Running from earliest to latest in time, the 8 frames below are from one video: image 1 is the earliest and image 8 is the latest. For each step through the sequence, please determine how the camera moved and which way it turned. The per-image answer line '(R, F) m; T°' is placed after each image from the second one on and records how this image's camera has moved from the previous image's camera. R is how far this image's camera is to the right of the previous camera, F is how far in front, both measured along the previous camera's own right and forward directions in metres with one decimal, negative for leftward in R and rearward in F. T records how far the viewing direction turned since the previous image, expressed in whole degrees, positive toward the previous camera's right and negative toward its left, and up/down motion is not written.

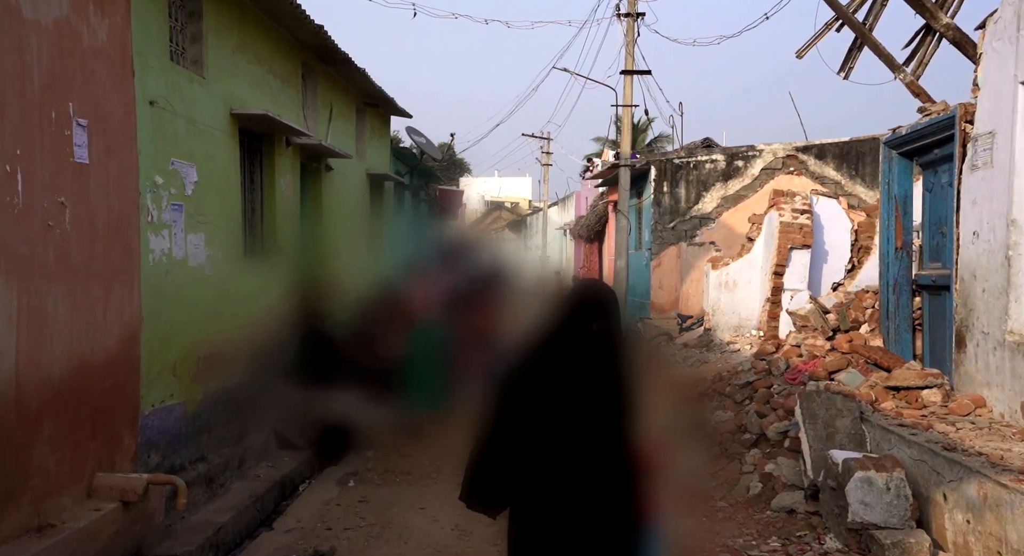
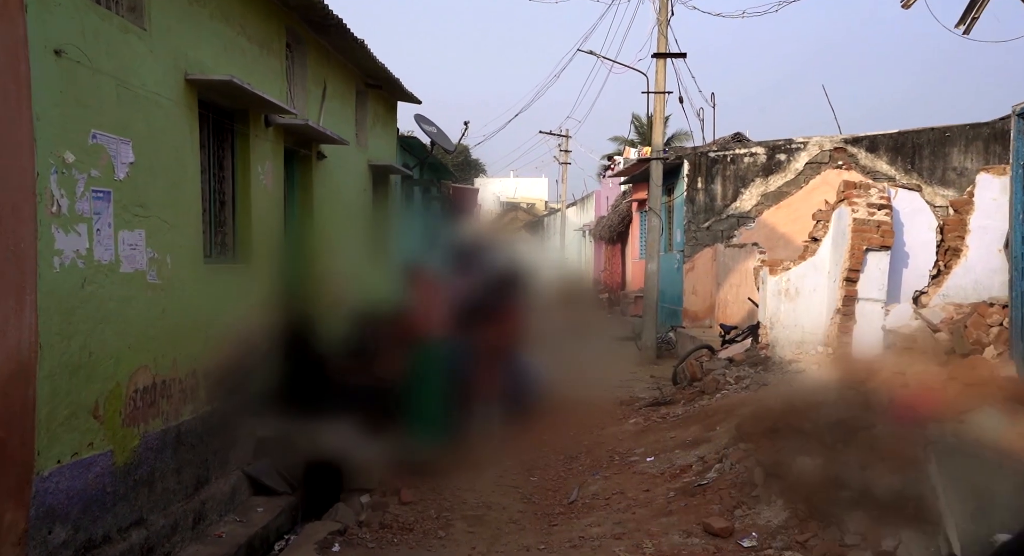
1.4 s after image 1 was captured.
(-0.1, +1.9) m; -1°
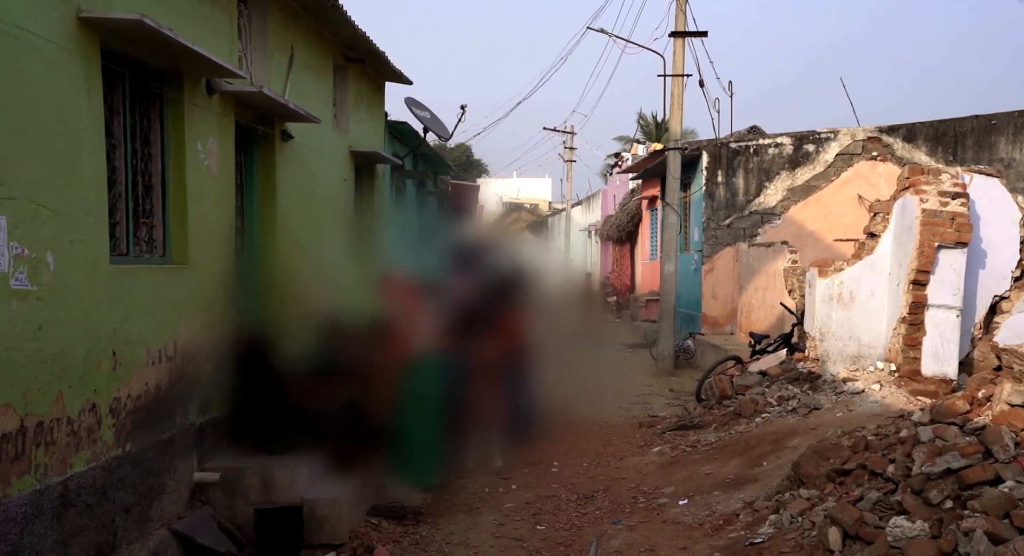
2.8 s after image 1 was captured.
(0.0, +1.7) m; 0°
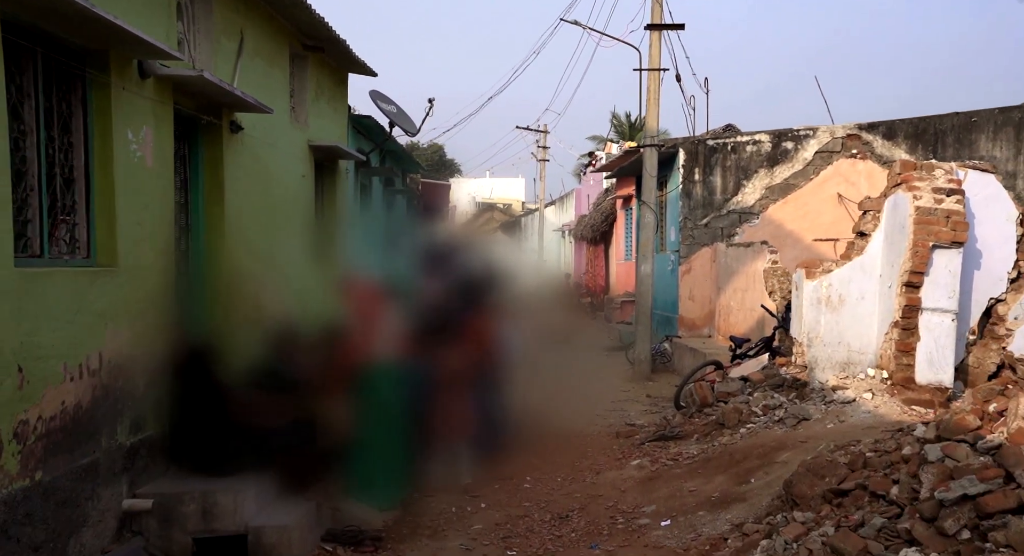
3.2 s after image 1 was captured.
(0.0, +0.6) m; +1°
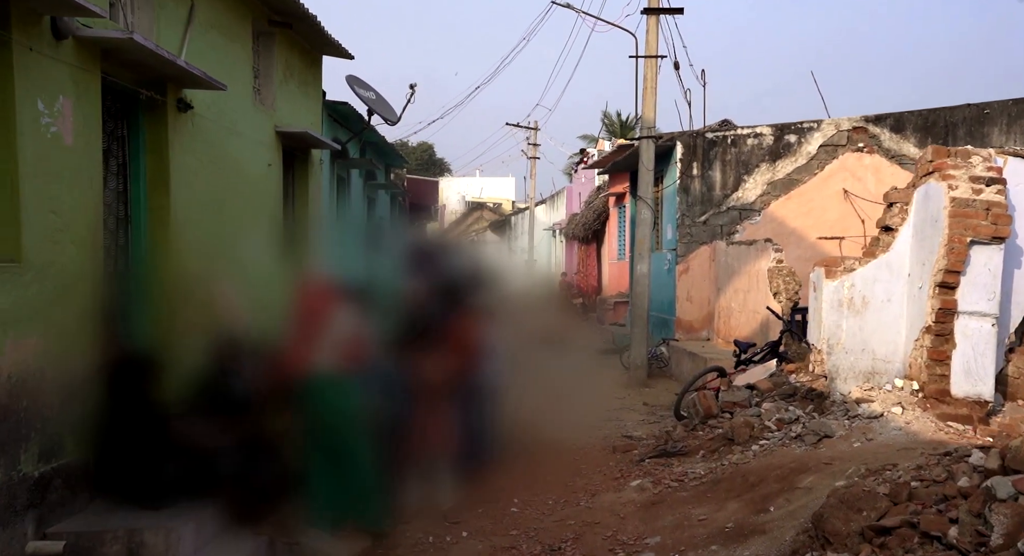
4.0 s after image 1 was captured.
(0.0, +0.9) m; +1°
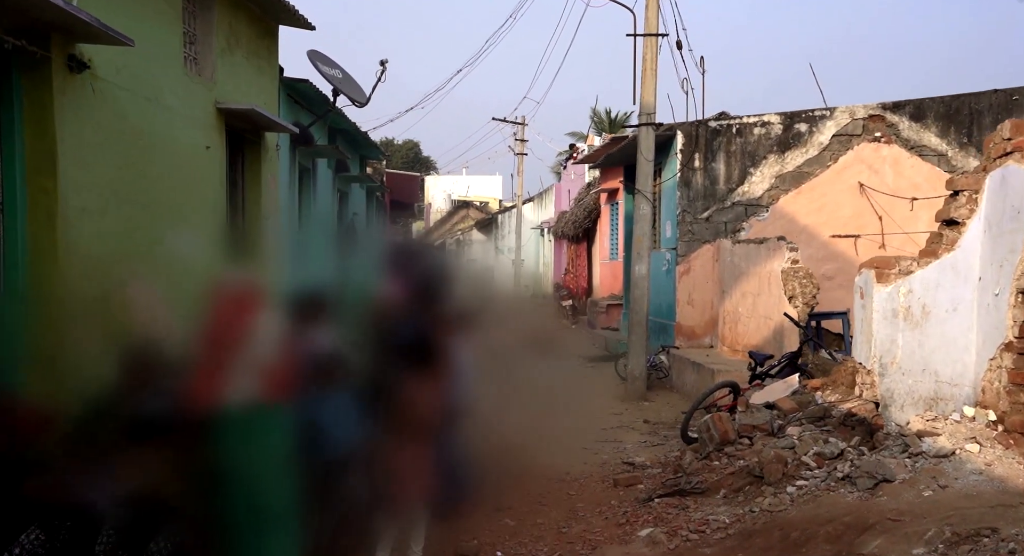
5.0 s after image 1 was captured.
(0.0, +1.5) m; +1°
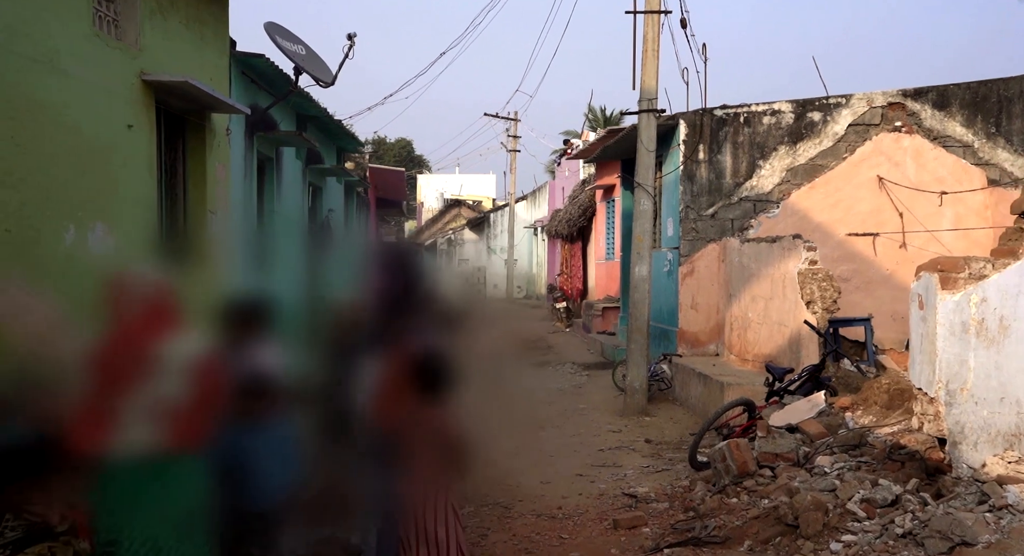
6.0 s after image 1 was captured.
(+0.1, +1.3) m; 0°
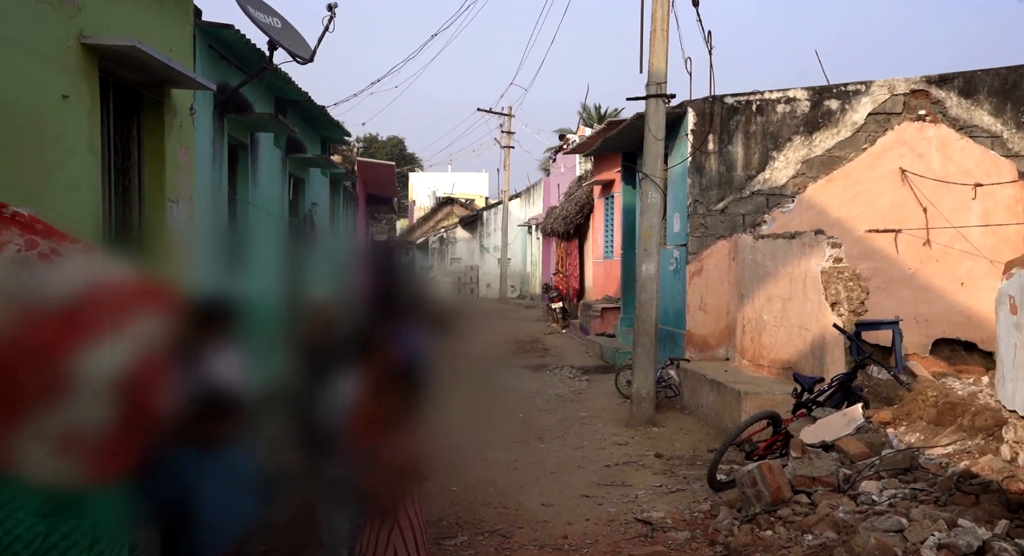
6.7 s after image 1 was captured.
(-0.1, +1.0) m; 0°
